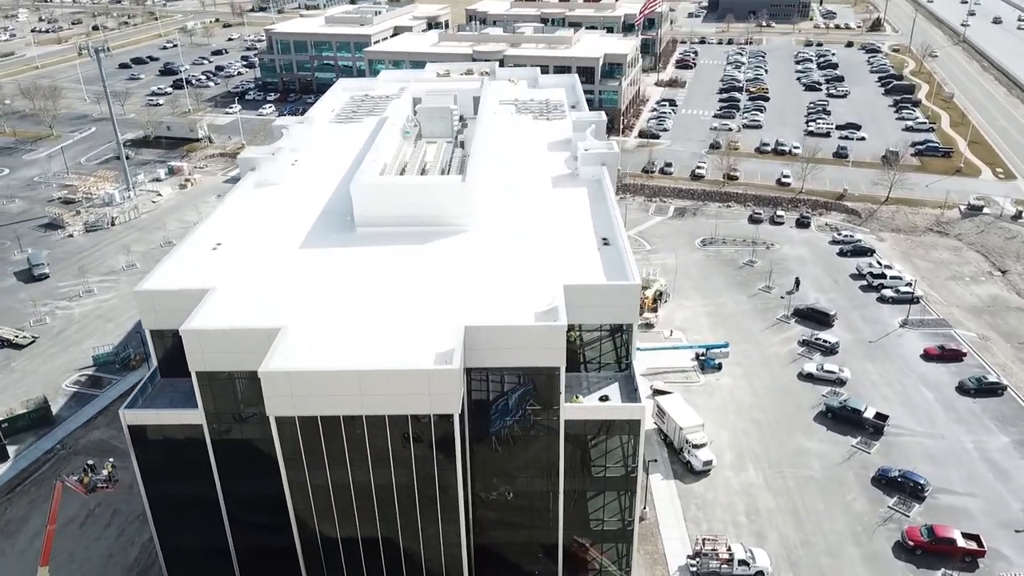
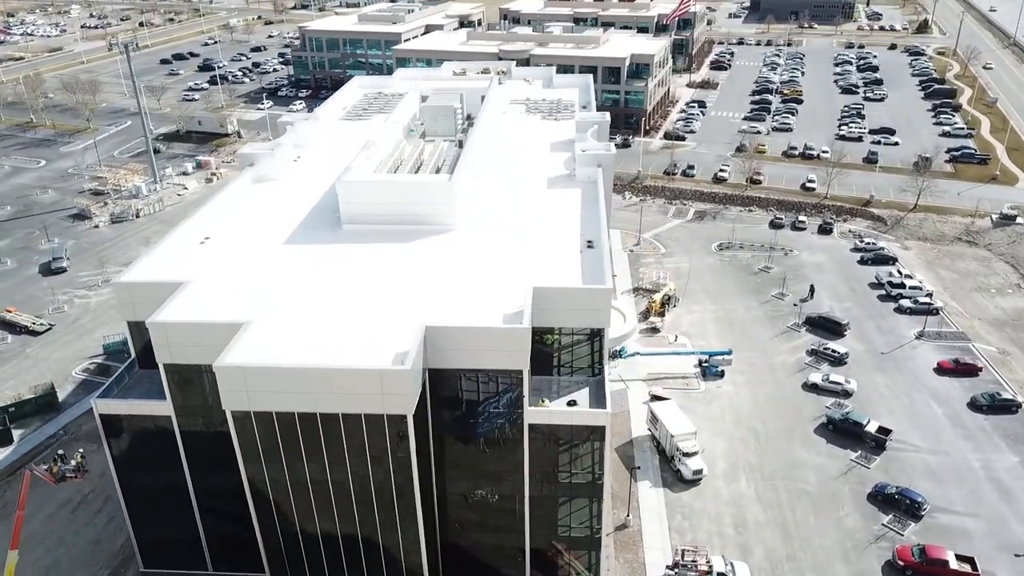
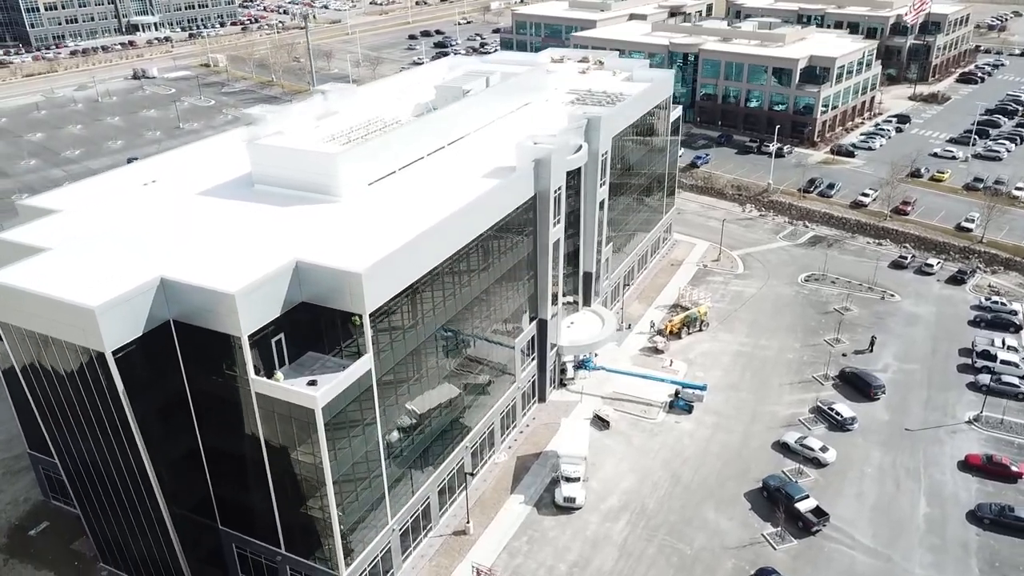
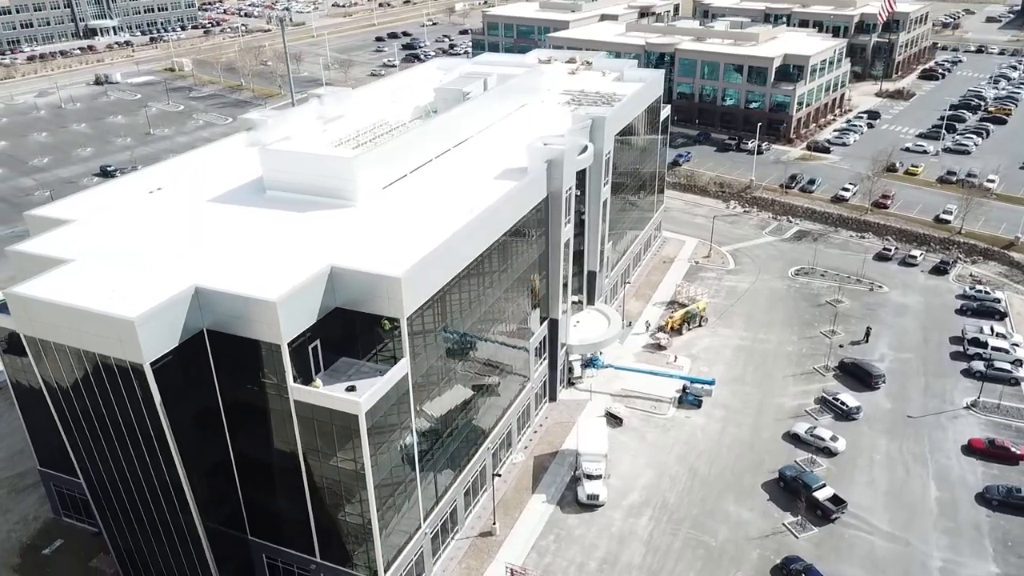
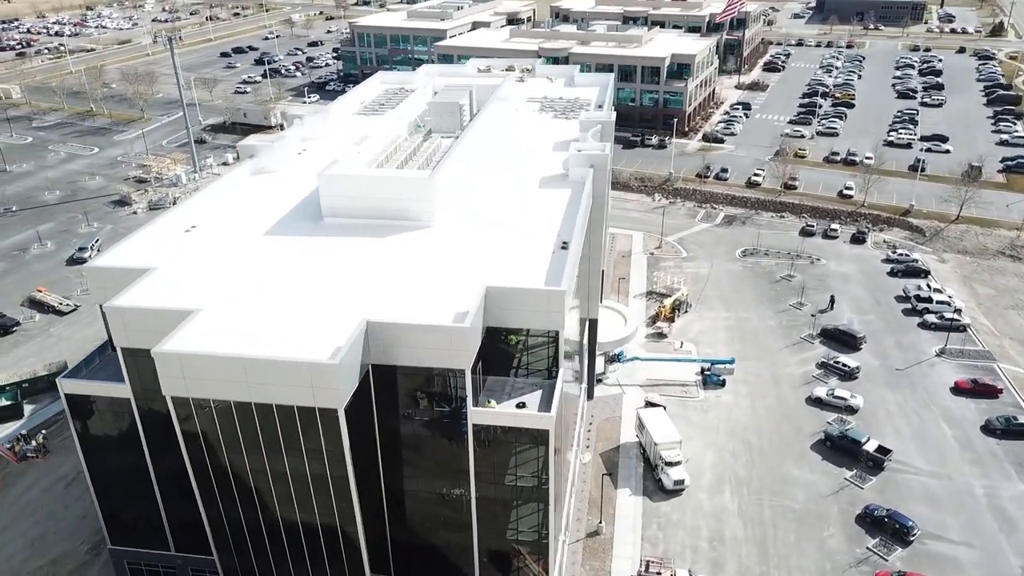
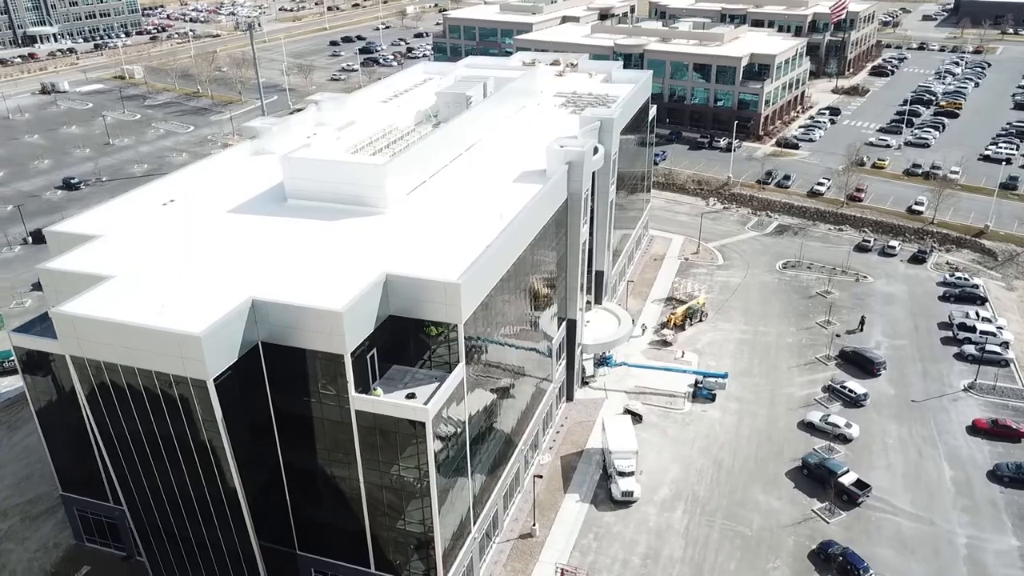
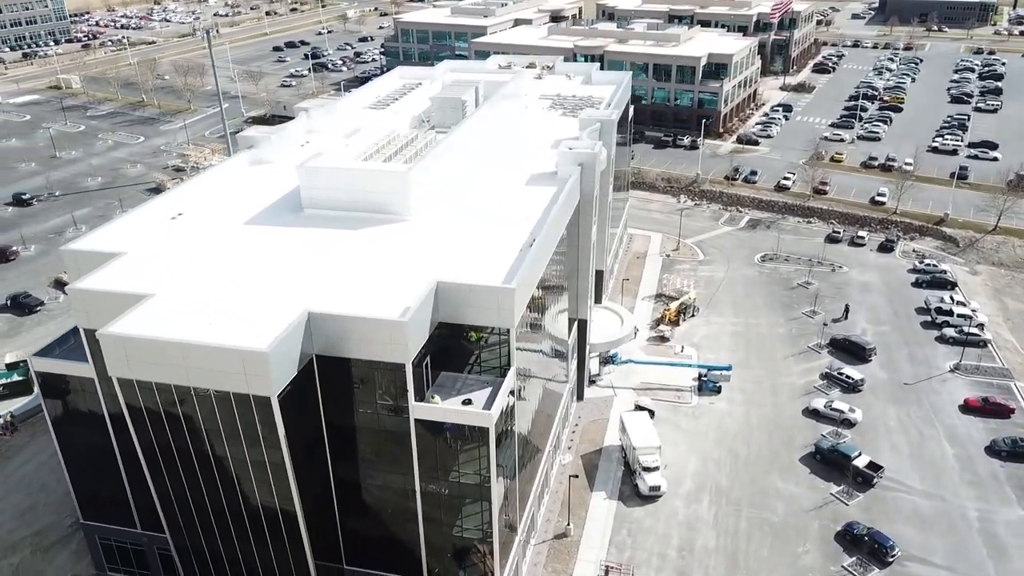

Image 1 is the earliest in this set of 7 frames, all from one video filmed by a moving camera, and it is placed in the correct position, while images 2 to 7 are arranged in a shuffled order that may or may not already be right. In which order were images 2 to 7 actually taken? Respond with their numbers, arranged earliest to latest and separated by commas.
2, 5, 7, 6, 4, 3
